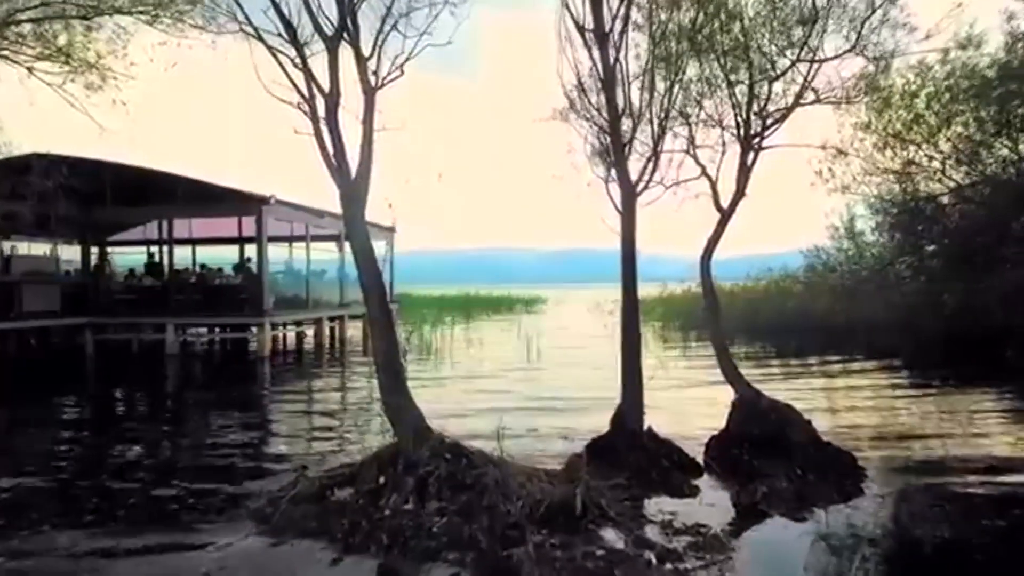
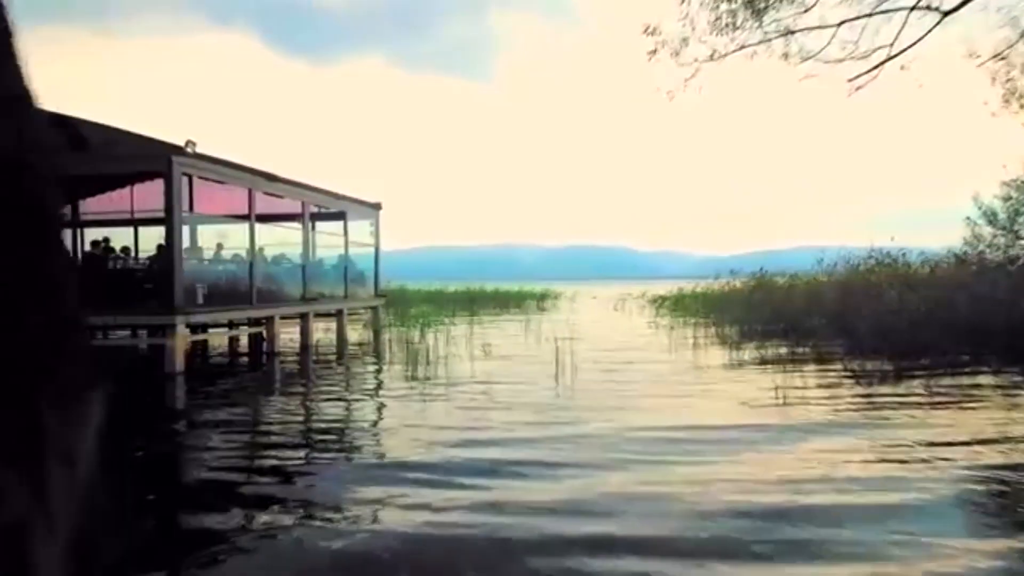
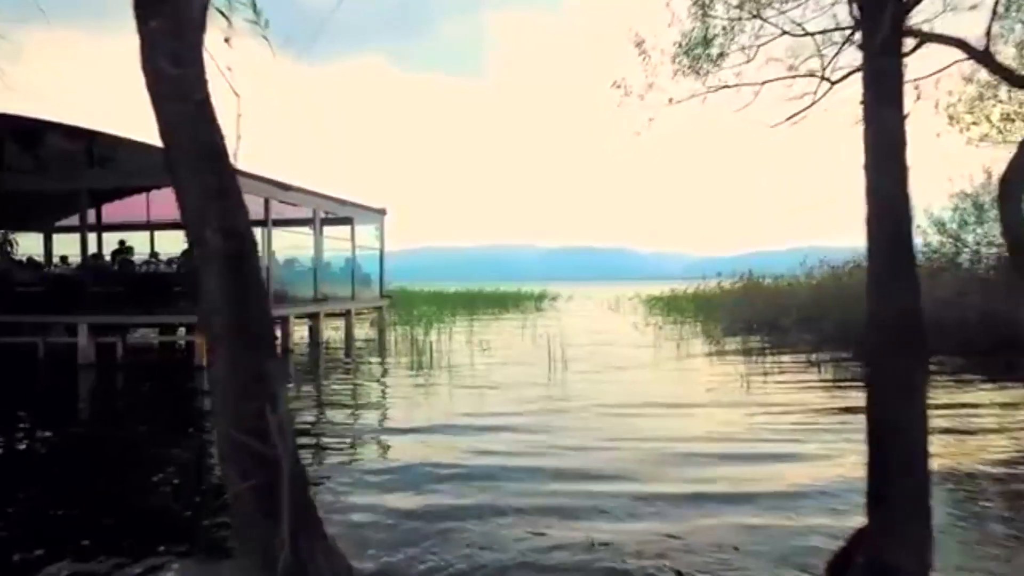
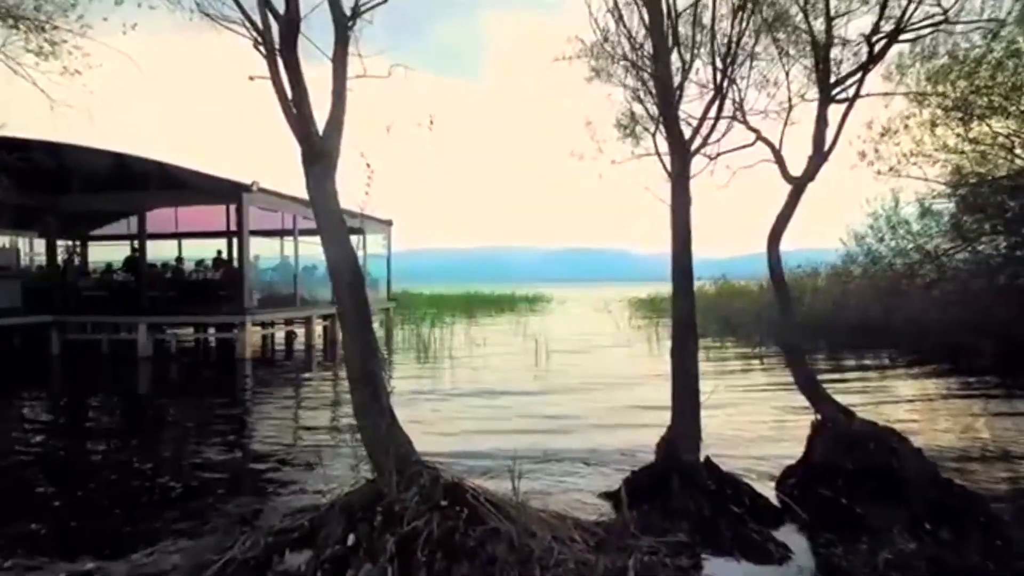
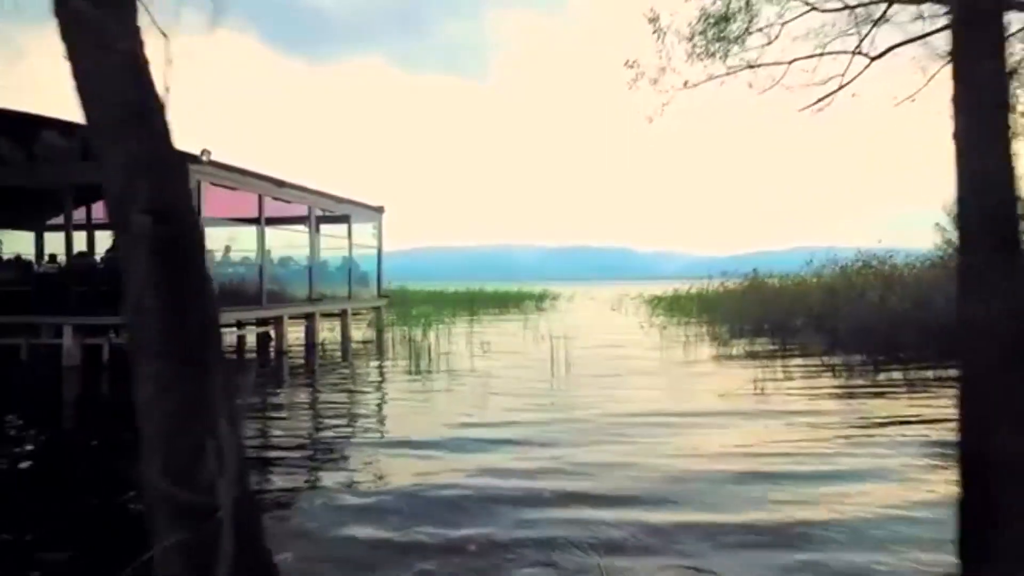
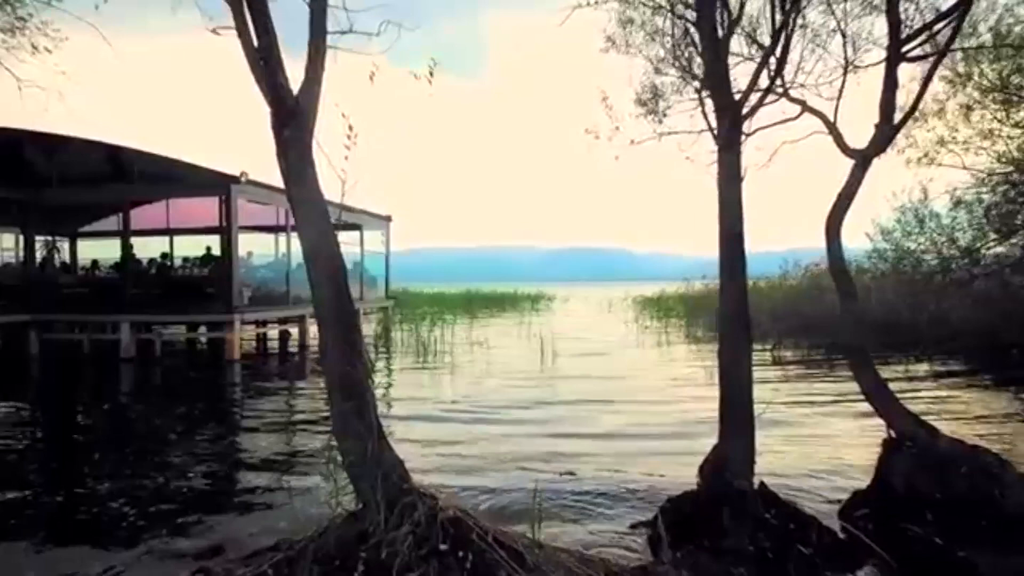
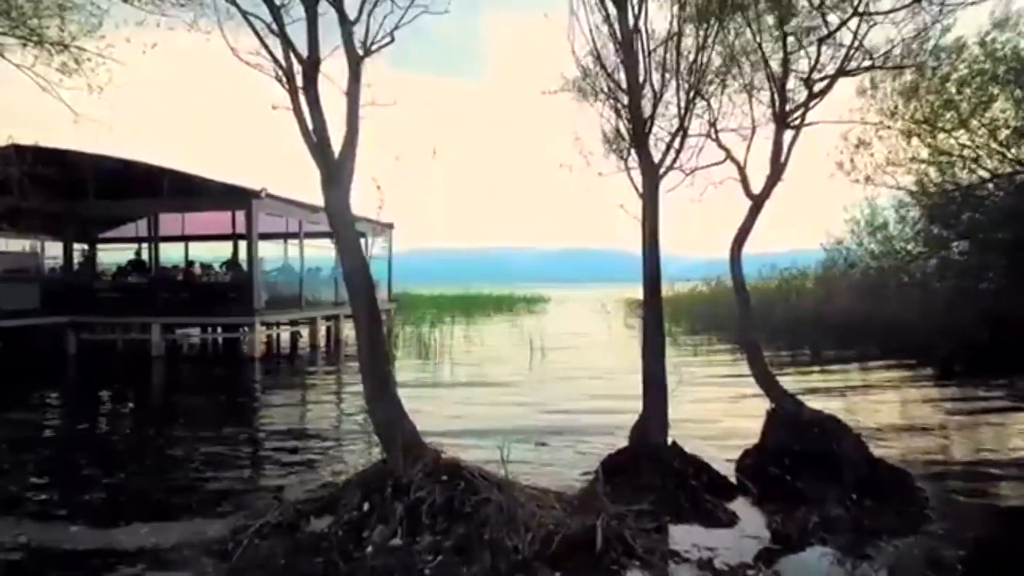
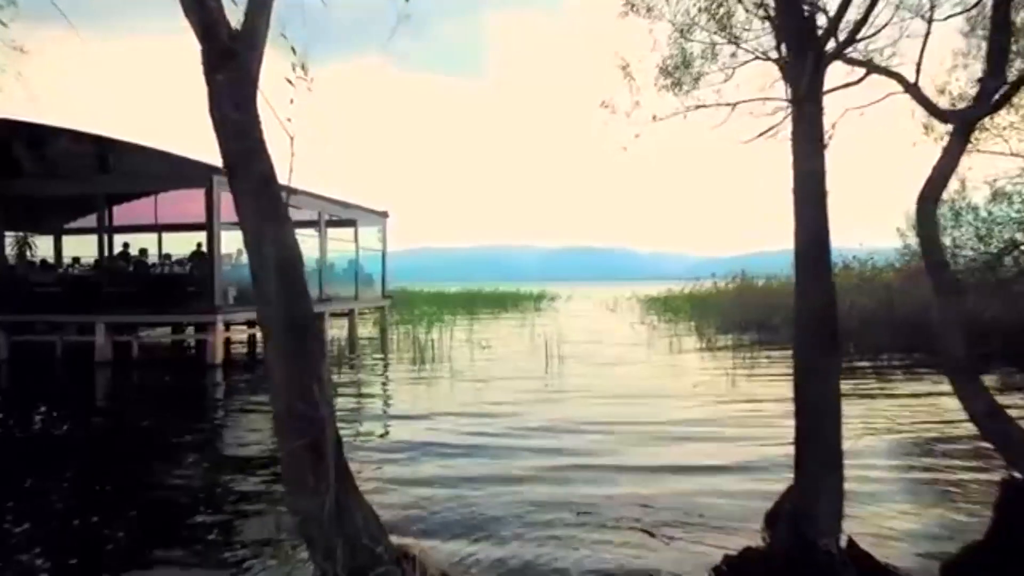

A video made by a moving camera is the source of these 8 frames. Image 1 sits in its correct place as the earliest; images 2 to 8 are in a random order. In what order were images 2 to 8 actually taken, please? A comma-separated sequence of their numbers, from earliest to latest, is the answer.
7, 4, 6, 8, 3, 5, 2
